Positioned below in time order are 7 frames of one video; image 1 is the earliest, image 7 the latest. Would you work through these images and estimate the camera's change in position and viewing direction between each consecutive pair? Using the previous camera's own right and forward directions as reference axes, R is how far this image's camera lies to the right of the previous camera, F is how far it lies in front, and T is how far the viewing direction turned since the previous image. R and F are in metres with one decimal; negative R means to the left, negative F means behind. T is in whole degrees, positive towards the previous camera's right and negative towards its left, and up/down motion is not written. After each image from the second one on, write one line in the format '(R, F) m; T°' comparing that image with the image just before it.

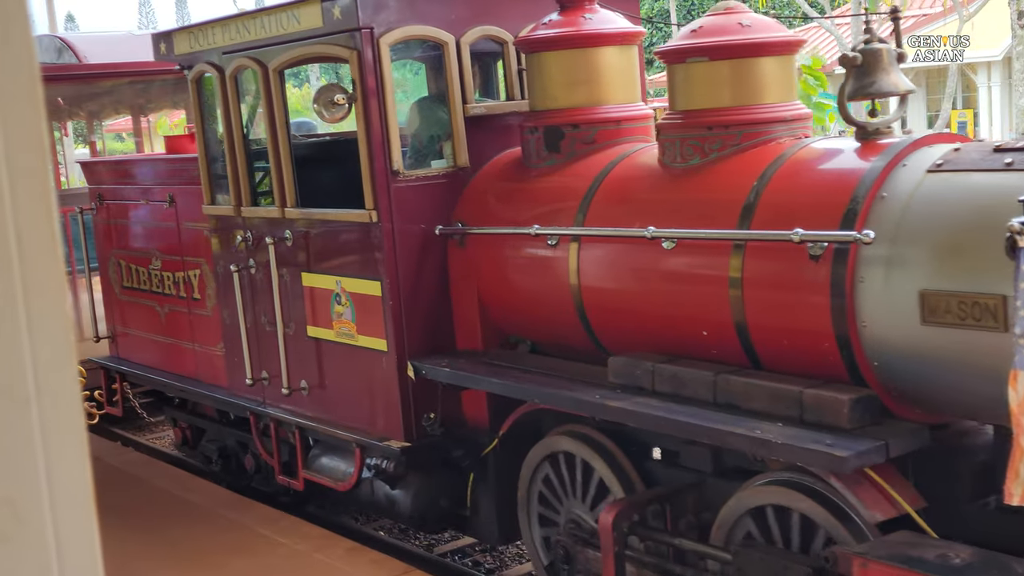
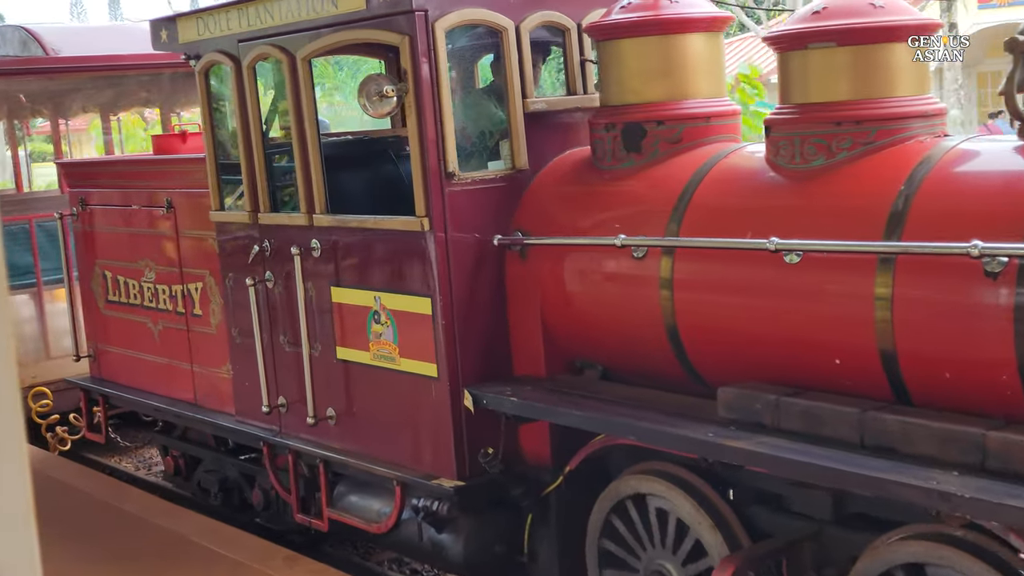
(-0.4, +0.5) m; +2°
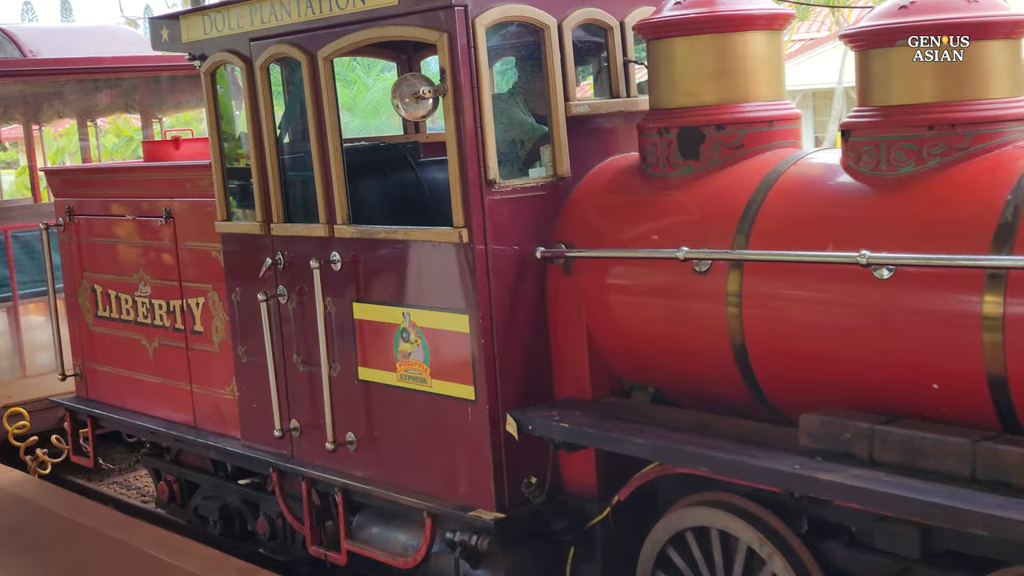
(-0.2, +0.3) m; +2°
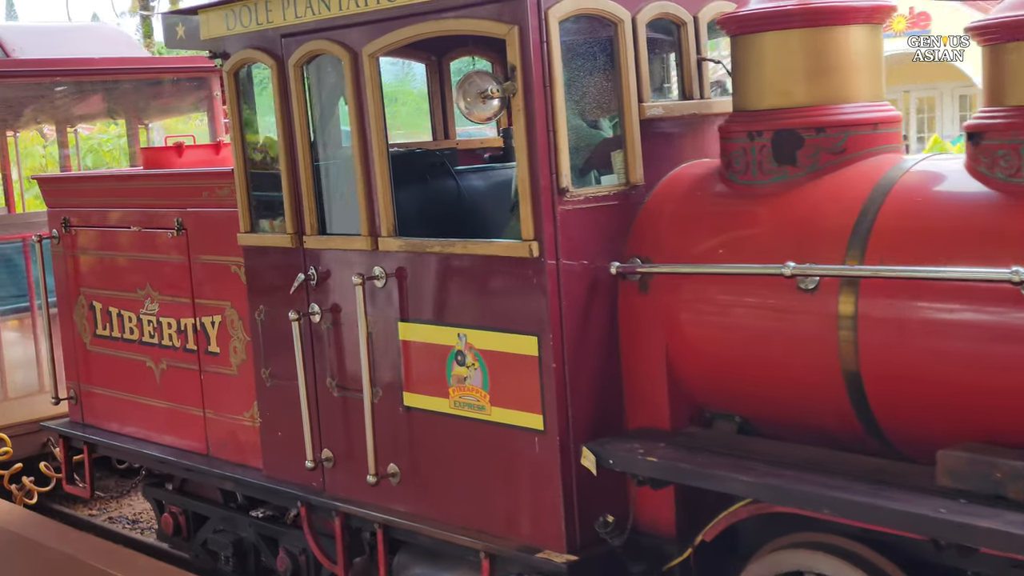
(-0.3, +0.3) m; +2°
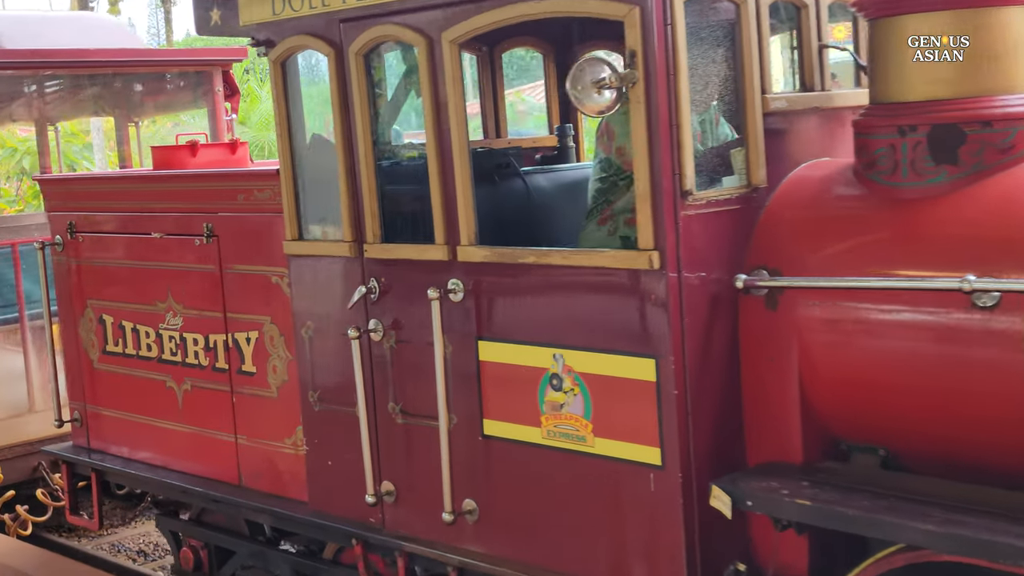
(-0.4, +0.4) m; +2°
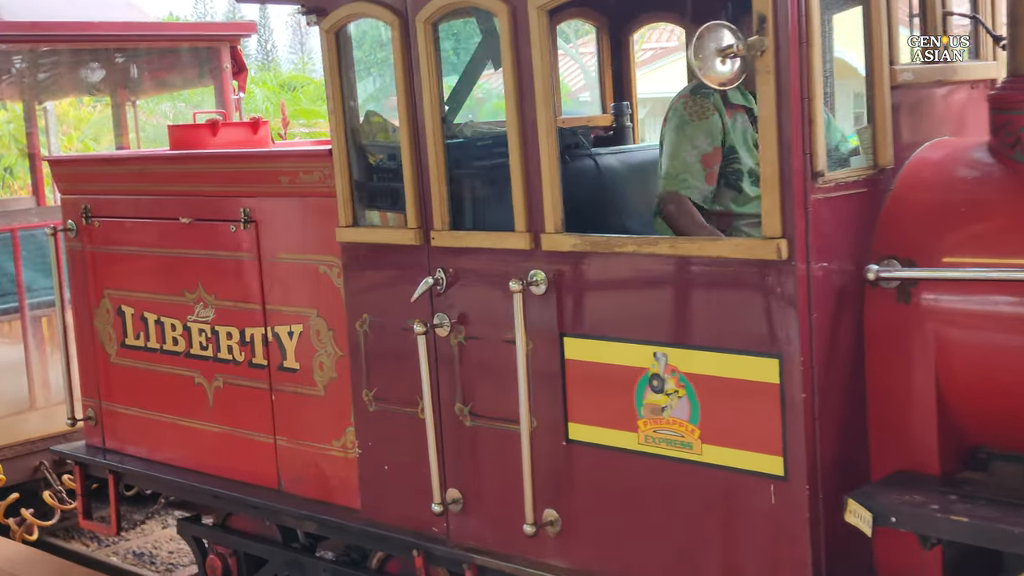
(-0.3, +0.3) m; +1°
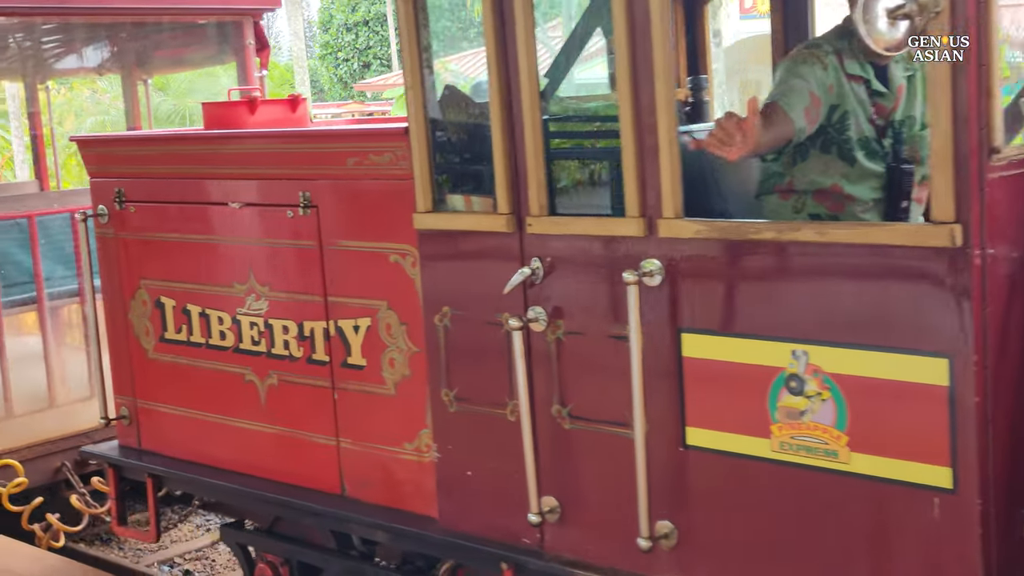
(-0.3, +0.3) m; +1°
